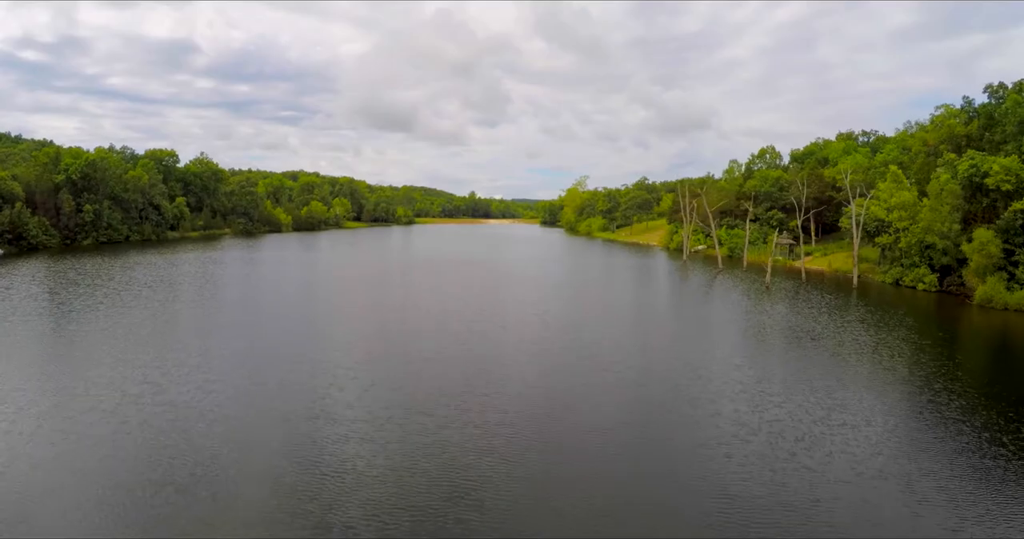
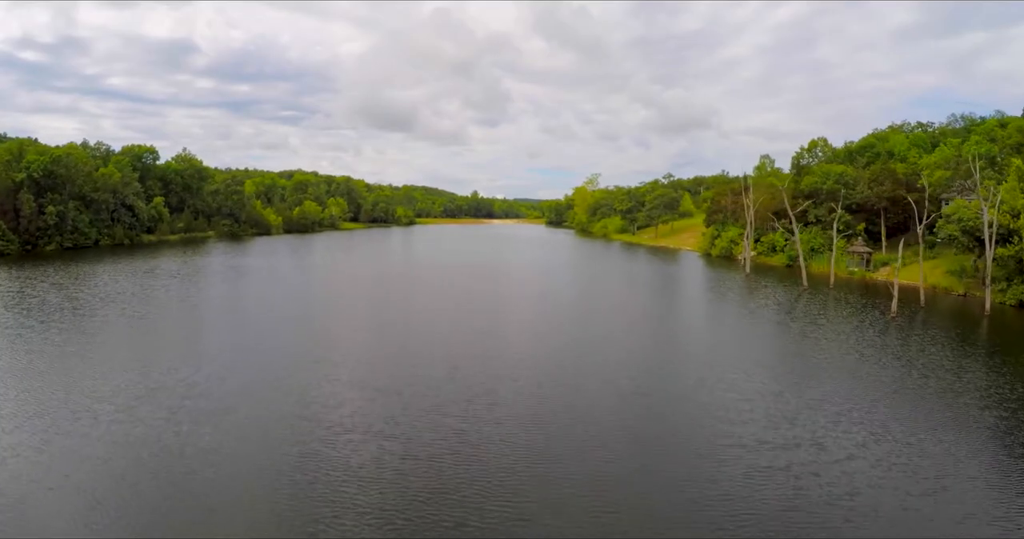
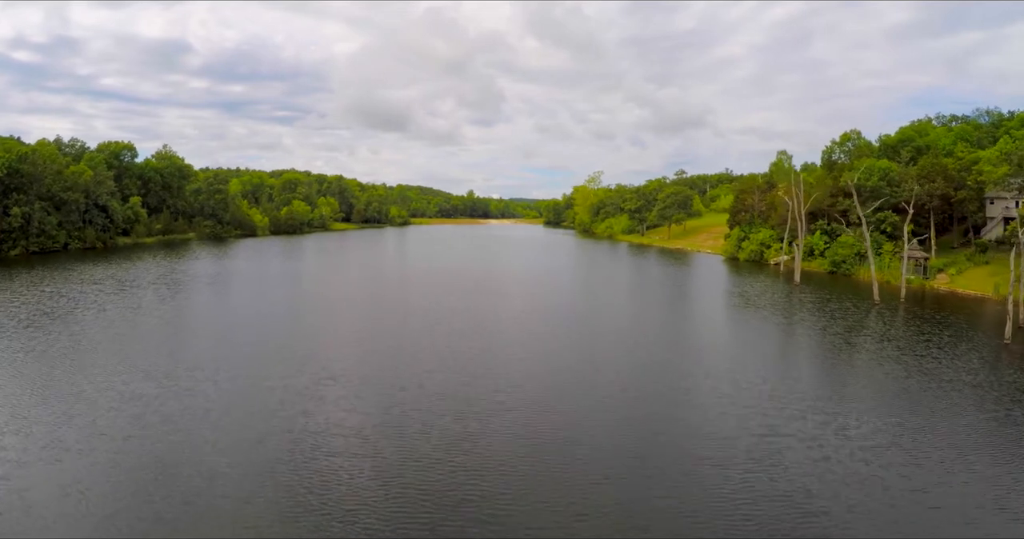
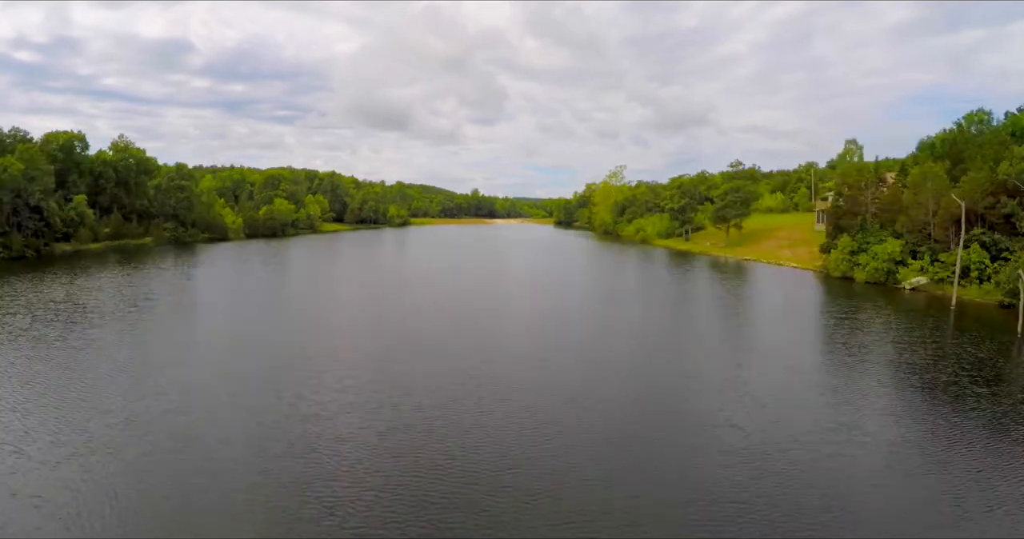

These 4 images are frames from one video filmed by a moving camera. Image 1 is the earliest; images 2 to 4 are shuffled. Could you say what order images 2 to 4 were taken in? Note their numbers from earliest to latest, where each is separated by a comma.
2, 3, 4
